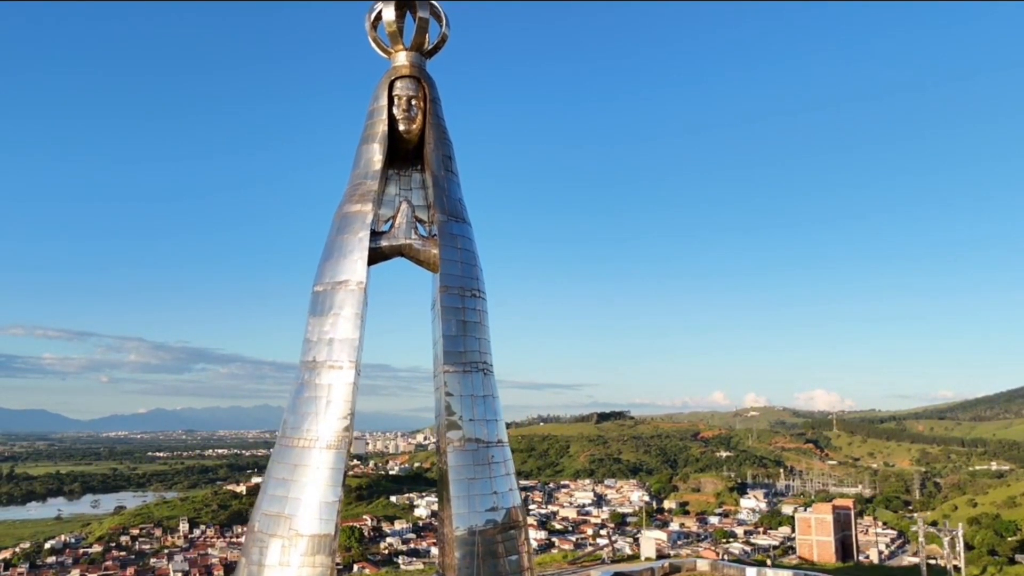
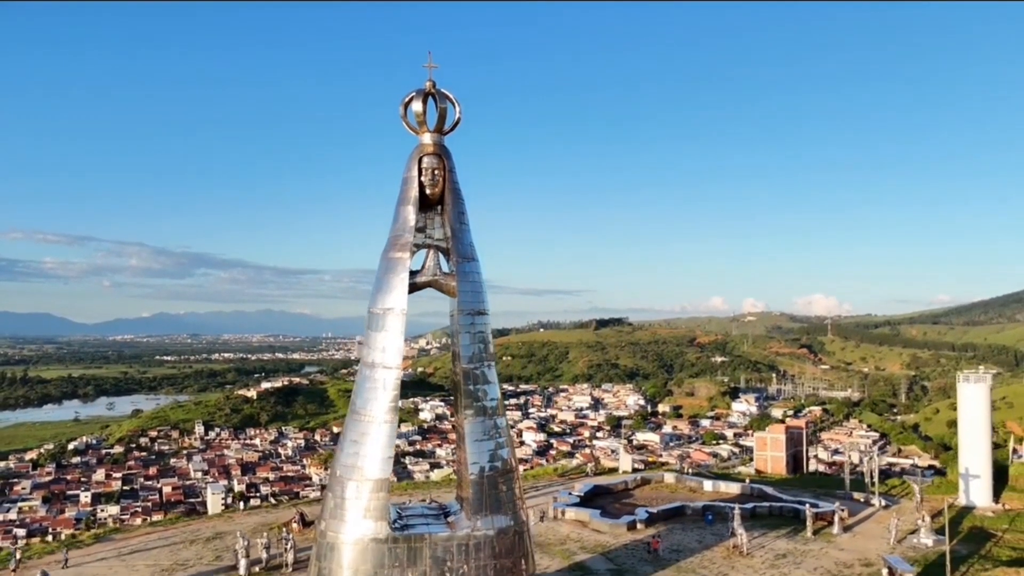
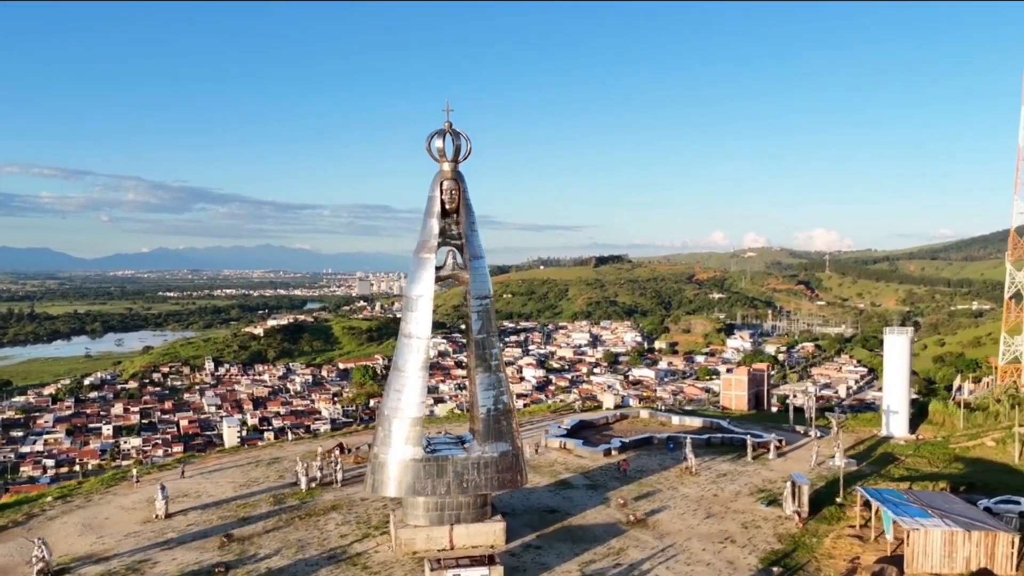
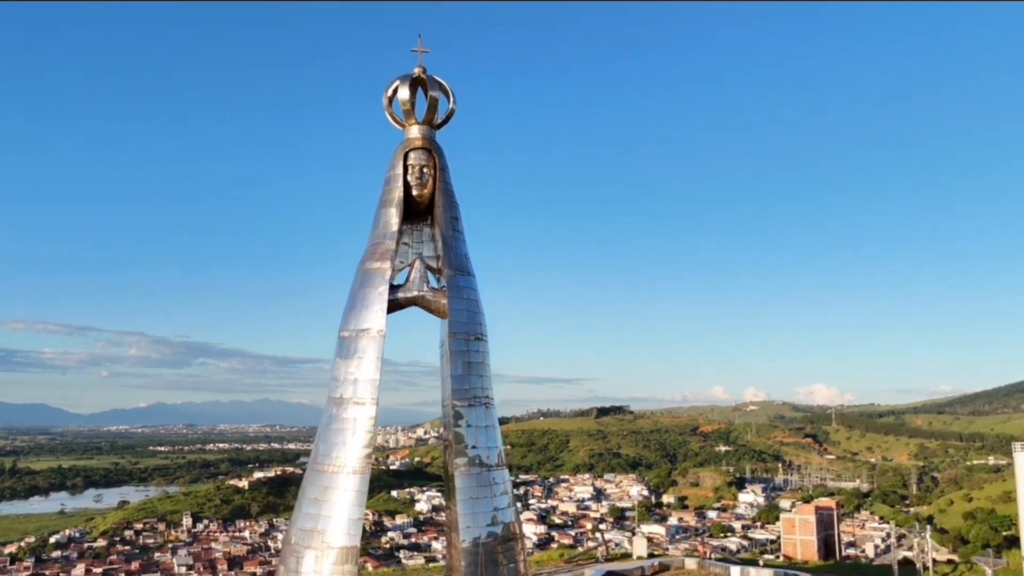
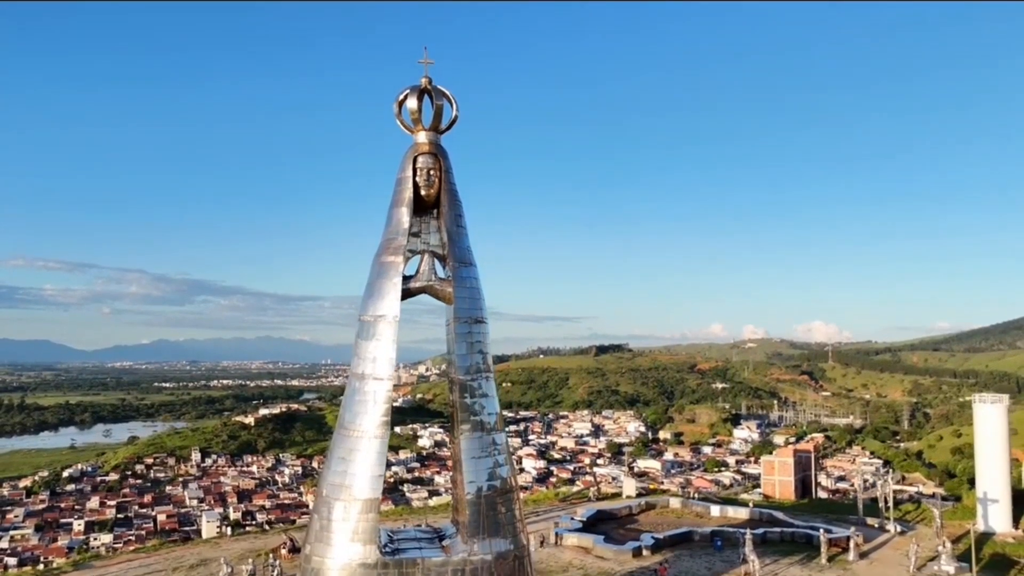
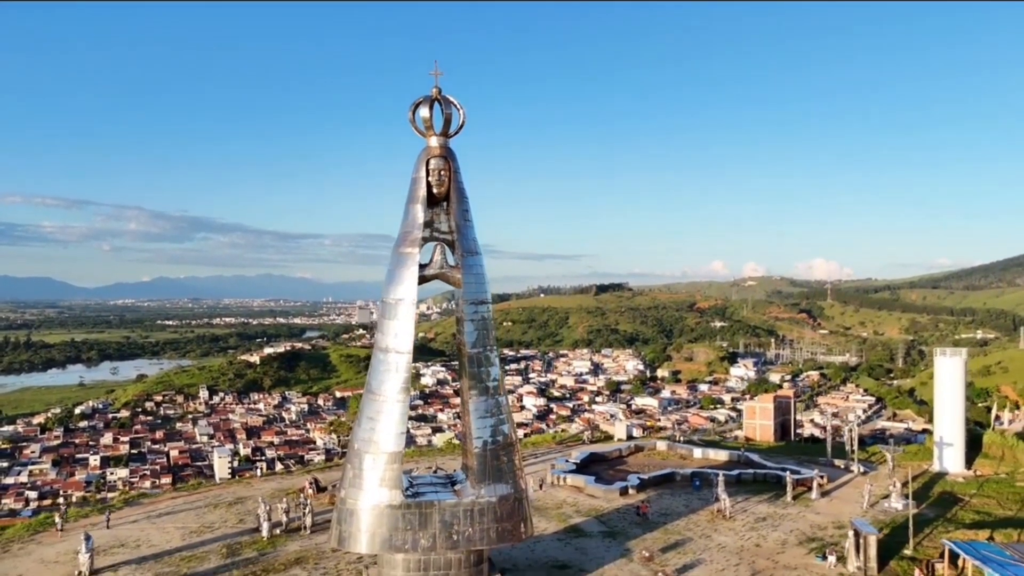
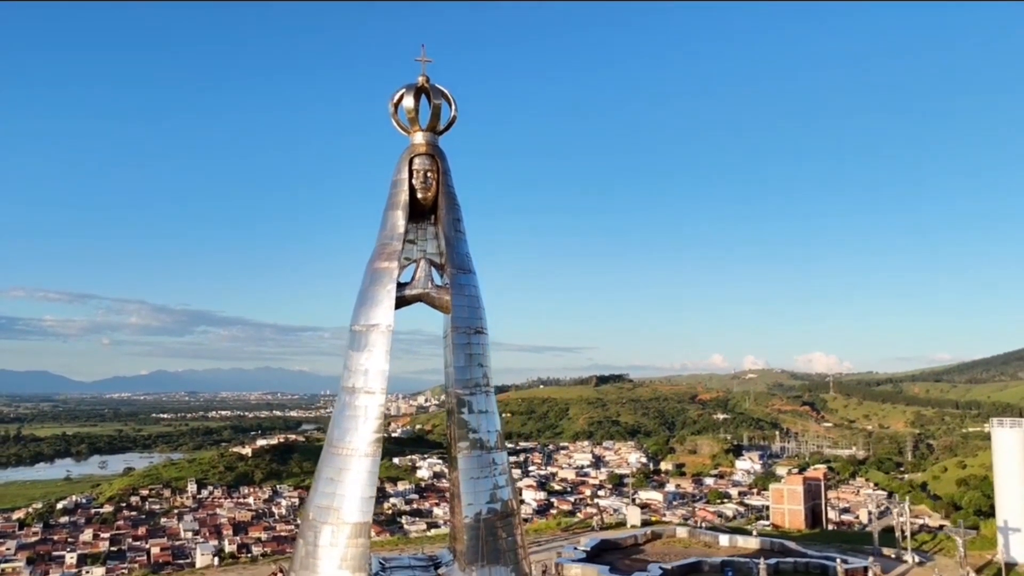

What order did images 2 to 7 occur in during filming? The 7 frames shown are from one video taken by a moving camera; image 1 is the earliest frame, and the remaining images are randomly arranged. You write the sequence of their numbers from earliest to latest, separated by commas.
4, 7, 5, 2, 6, 3
